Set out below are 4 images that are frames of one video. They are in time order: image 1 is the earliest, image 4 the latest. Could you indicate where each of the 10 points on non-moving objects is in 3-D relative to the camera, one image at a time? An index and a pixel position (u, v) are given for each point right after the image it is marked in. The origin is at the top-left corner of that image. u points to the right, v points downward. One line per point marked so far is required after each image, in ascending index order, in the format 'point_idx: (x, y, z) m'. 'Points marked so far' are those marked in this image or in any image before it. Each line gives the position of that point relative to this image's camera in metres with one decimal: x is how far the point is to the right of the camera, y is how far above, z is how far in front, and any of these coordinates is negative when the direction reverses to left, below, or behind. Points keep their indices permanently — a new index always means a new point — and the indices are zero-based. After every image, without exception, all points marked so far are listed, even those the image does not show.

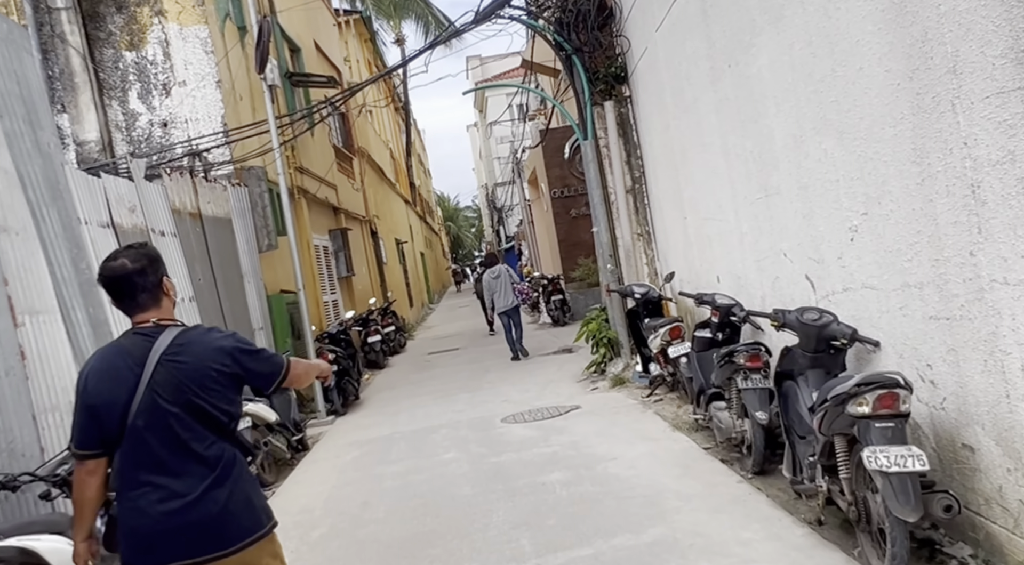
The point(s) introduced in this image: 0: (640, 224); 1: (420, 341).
0: (+1.4, +0.6, +8.6) m
1: (-2.1, -1.3, +18.0) m
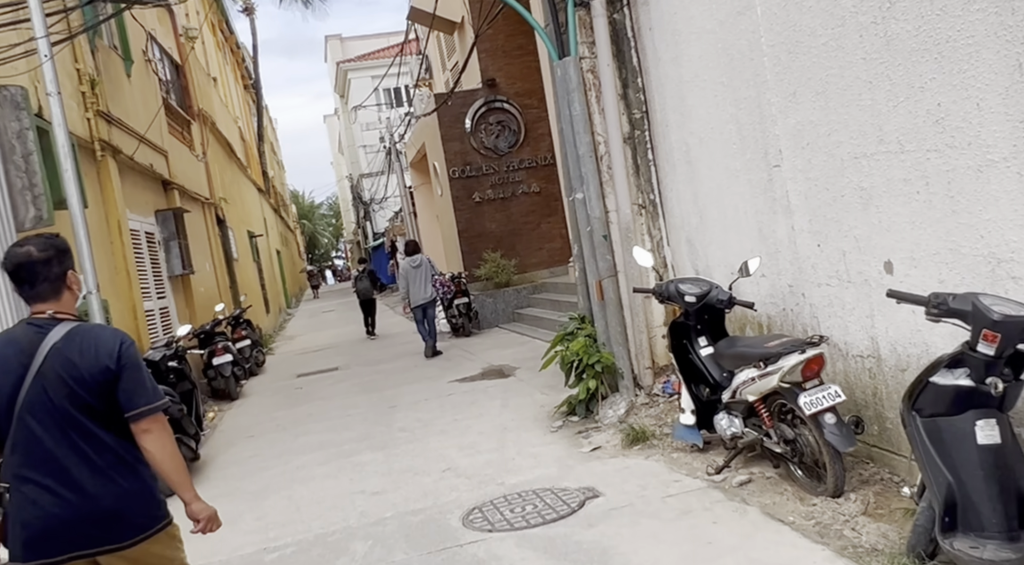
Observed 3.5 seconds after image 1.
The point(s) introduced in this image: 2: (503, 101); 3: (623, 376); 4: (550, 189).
0: (+0.9, +0.7, +5.7) m
1: (-4.1, -1.3, +14.4) m
2: (-0.2, +3.1, +13.9) m
3: (+0.8, -0.7, +5.6) m
4: (+0.7, +1.6, +14.1) m
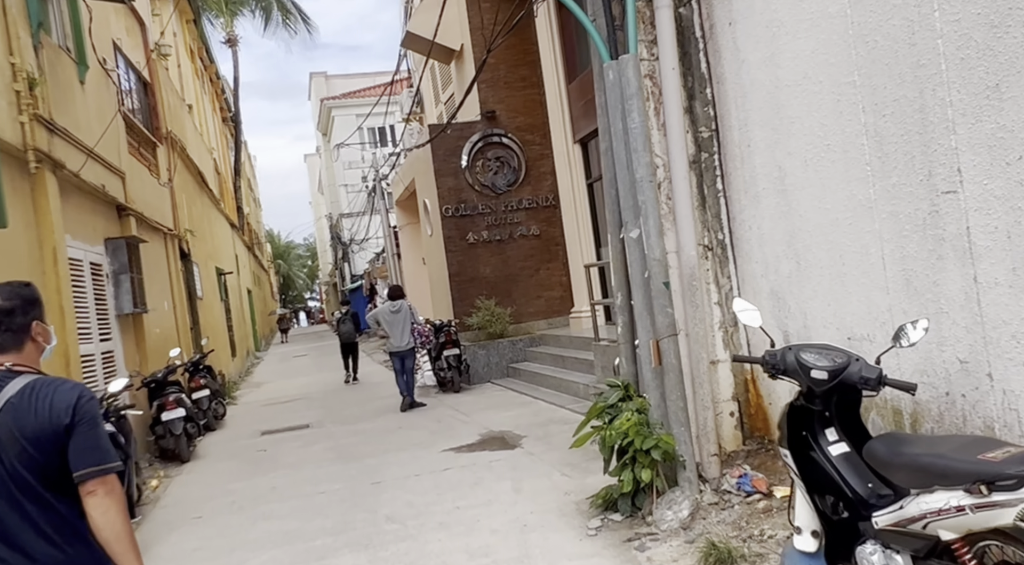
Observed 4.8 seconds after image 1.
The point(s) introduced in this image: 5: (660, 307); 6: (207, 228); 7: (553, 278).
0: (+1.1, +0.3, +4.5) m
1: (-4.3, -2.0, +12.9) m
2: (-0.2, +2.3, +12.8) m
3: (+0.9, -1.0, +4.3) m
4: (+0.6, +0.8, +13.0) m
5: (+0.8, -0.1, +4.5) m
6: (-6.6, +1.2, +17.4) m
7: (+0.7, +0.1, +12.9) m
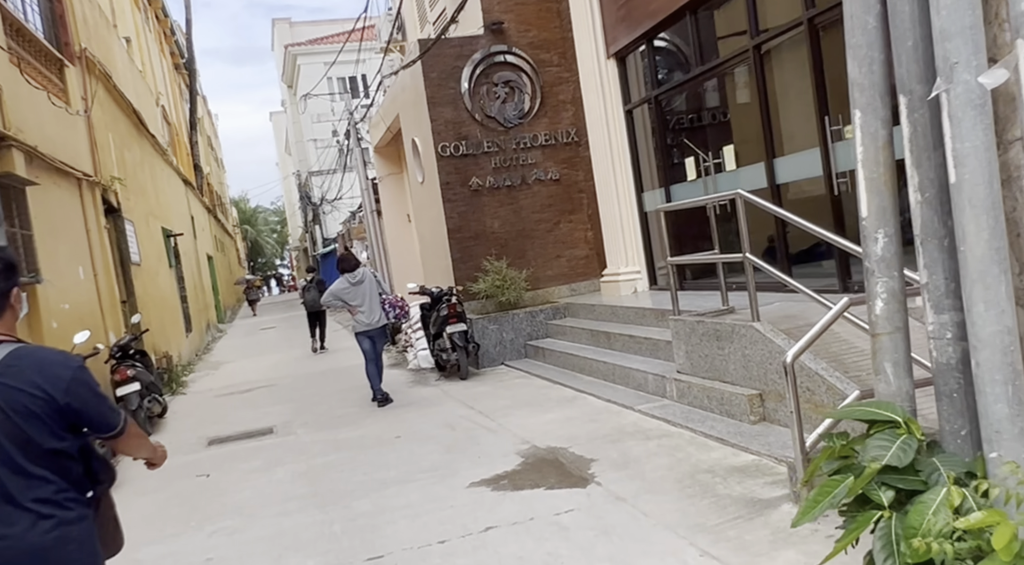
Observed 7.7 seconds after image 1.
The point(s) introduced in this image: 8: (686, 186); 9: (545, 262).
0: (+1.6, +0.5, +2.0) m
1: (-4.1, -1.5, +10.3) m
2: (0.0, +2.9, +10.1) m
3: (+1.4, -0.8, +1.8) m
4: (+0.8, +1.4, +10.4) m
5: (+1.3, +0.1, +2.0) m
6: (-6.6, +1.8, +14.5) m
7: (+0.8, +0.6, +10.4) m
8: (+1.8, +1.0, +8.5) m
9: (+0.4, +0.3, +10.3) m
